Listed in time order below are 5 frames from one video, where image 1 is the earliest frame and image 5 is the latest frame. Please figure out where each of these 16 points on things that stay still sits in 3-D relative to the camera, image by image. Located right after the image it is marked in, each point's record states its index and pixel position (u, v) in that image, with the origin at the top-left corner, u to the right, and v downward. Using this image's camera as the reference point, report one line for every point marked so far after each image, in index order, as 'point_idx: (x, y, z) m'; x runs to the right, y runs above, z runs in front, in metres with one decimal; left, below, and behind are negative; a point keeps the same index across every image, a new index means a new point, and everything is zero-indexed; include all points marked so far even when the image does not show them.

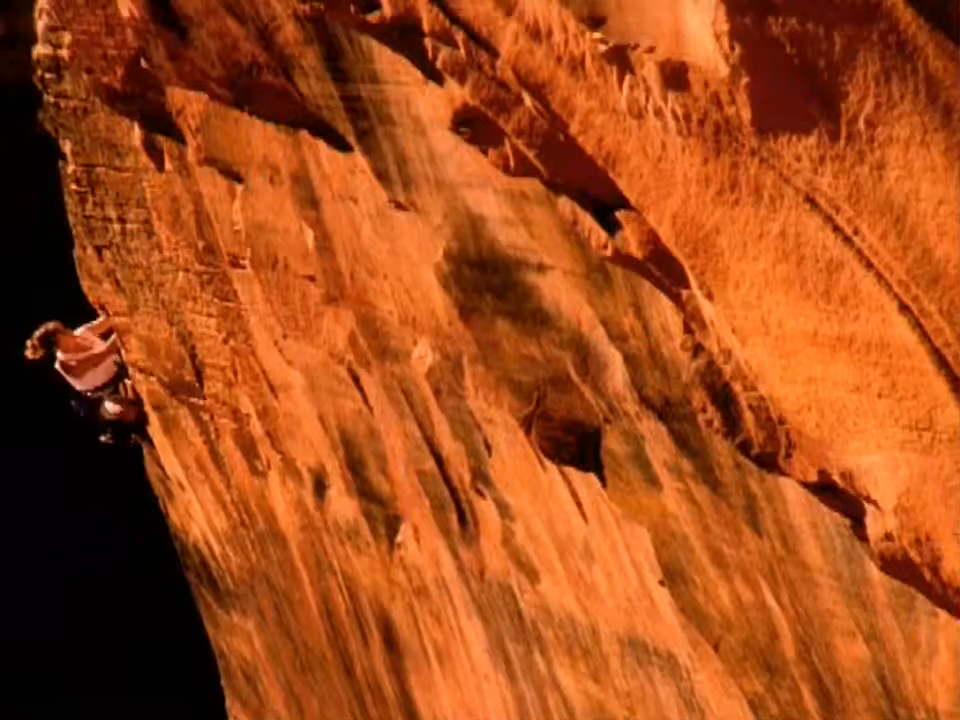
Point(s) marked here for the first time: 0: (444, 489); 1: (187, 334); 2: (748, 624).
0: (0.0, -0.1, +2.6) m
1: (-0.3, 0.0, +3.0) m
2: (+0.2, -0.2, +2.2) m
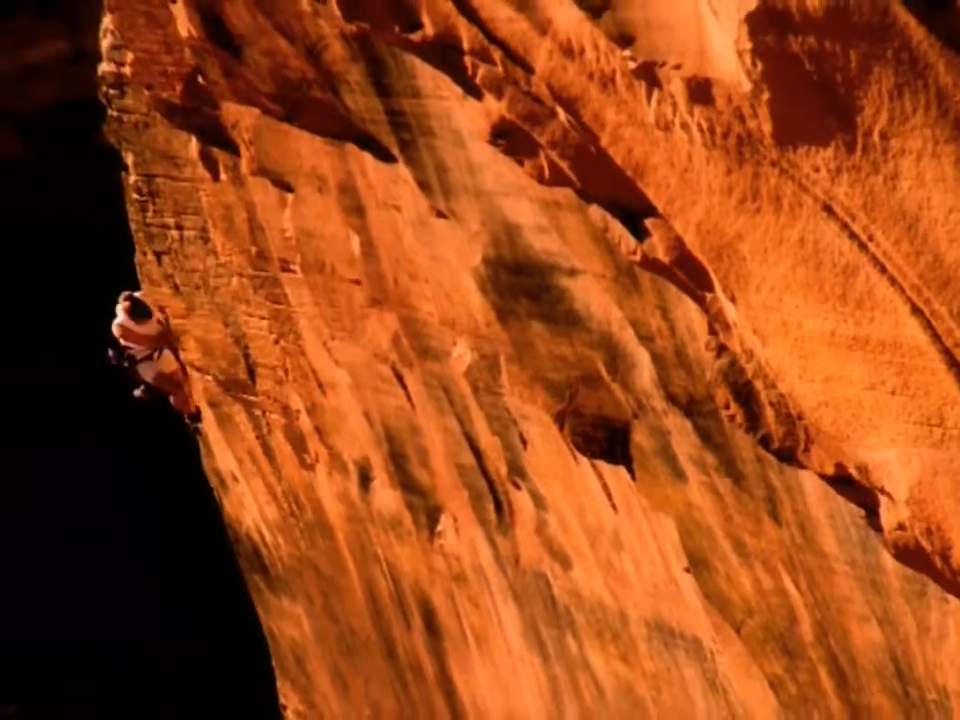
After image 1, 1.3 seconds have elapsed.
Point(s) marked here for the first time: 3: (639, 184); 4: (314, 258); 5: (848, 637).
0: (0.0, -0.1, +2.7) m
1: (-0.3, 0.0, +3.1) m
2: (+0.3, -0.2, +2.3) m
3: (+0.1, +0.2, +2.2) m
4: (-0.2, +0.1, +2.8) m
5: (+0.3, -0.2, +2.2) m
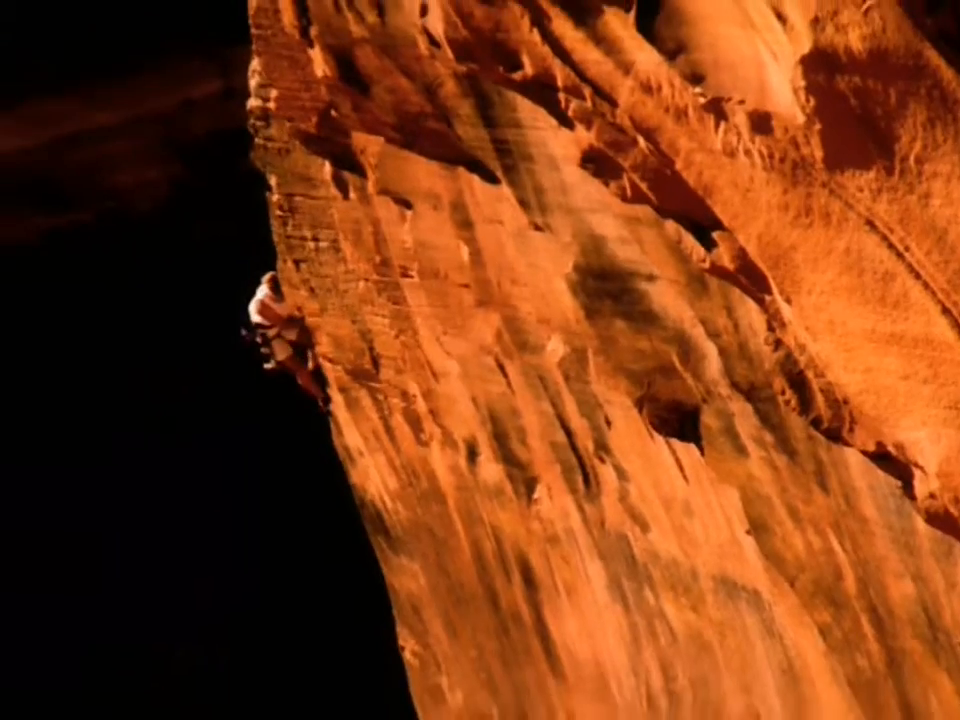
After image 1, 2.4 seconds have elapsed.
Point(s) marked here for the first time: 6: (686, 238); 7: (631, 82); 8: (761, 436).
0: (+0.1, -0.1, +3.1) m
1: (-0.2, 0.0, +3.5) m
2: (+0.4, -0.2, +2.7) m
3: (+0.2, +0.2, +2.5) m
4: (-0.1, +0.1, +3.2) m
5: (+0.4, -0.2, +2.6) m
6: (+0.2, +0.1, +2.6) m
7: (+0.2, +0.3, +2.6) m
8: (+0.3, -0.1, +2.7) m
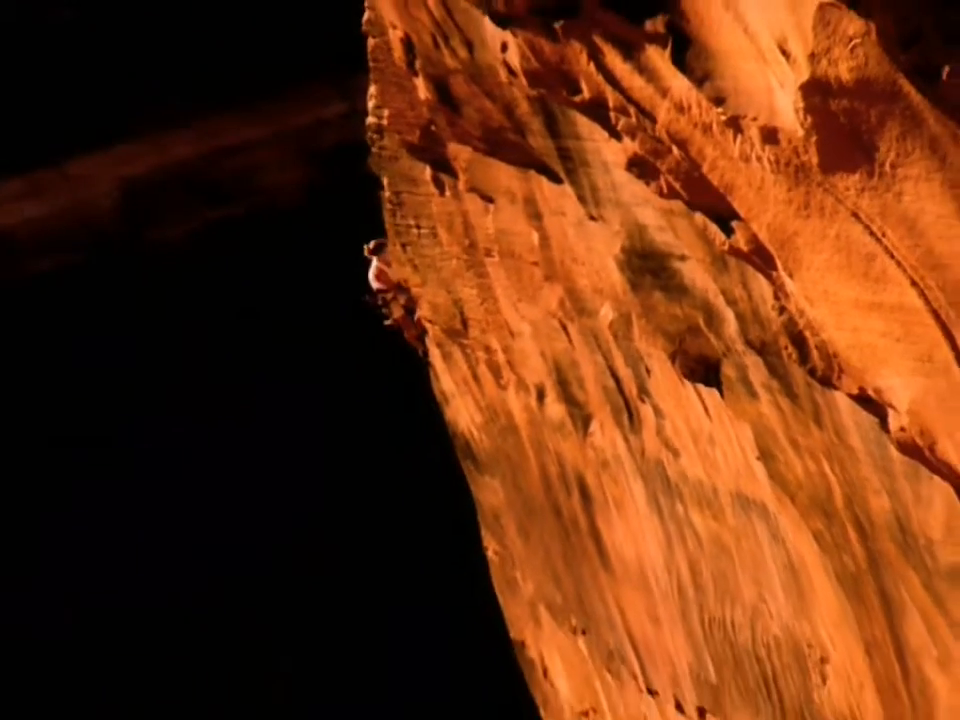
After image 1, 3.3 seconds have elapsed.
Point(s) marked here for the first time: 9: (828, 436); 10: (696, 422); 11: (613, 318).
0: (+0.2, -0.1, +3.8) m
1: (-0.1, +0.1, +4.3) m
2: (+0.5, -0.2, +3.4) m
3: (+0.3, +0.2, +3.3) m
4: (0.0, +0.2, +4.0) m
5: (+0.5, -0.2, +3.3) m
6: (+0.3, +0.2, +3.4) m
7: (+0.2, +0.3, +3.3) m
8: (+0.4, 0.0, +3.4) m
9: (+0.5, -0.1, +3.3) m
10: (+0.3, -0.1, +3.6) m
11: (+0.2, +0.1, +3.7) m
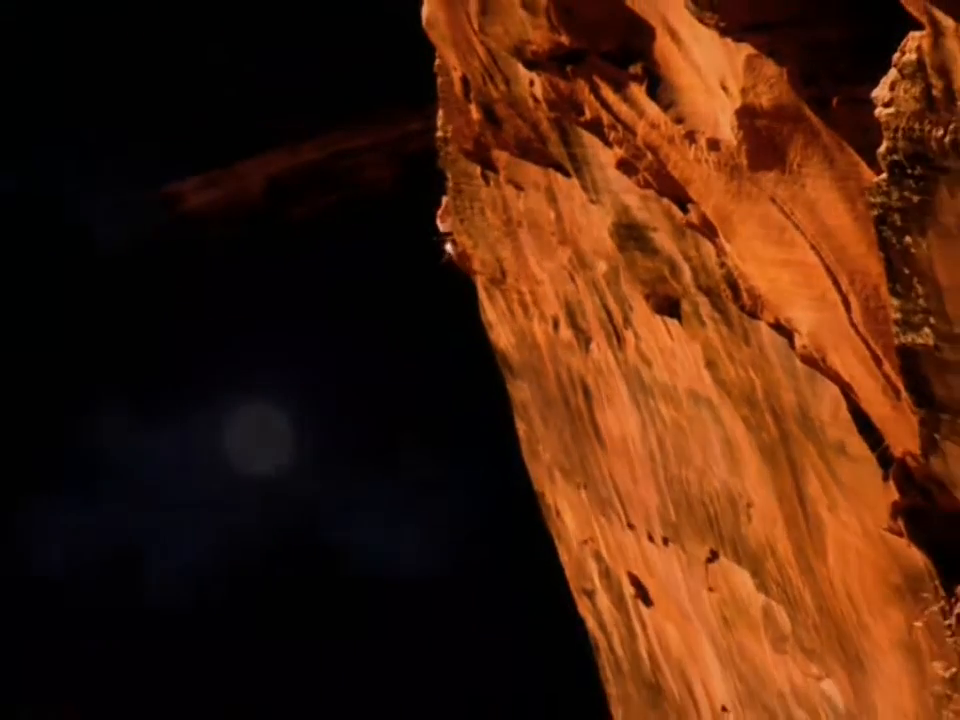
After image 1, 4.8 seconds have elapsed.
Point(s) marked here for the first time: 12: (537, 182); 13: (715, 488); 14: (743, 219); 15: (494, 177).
0: (+0.3, +0.1, +5.4) m
1: (0.0, +0.2, +5.8) m
2: (+0.5, 0.0, +5.0) m
3: (+0.4, +0.3, +4.8) m
4: (+0.1, +0.3, +5.5) m
5: (+0.6, -0.1, +4.9) m
6: (+0.4, +0.3, +4.9) m
7: (+0.3, +0.5, +4.8) m
8: (+0.5, +0.1, +5.0) m
9: (+0.5, 0.0, +4.9) m
10: (+0.4, 0.0, +5.2) m
11: (+0.3, +0.2, +5.3) m
12: (+0.1, +0.4, +5.4) m
13: (+0.5, -0.3, +5.3) m
14: (+0.5, +0.3, +4.7) m
15: (0.0, +0.4, +5.6) m
